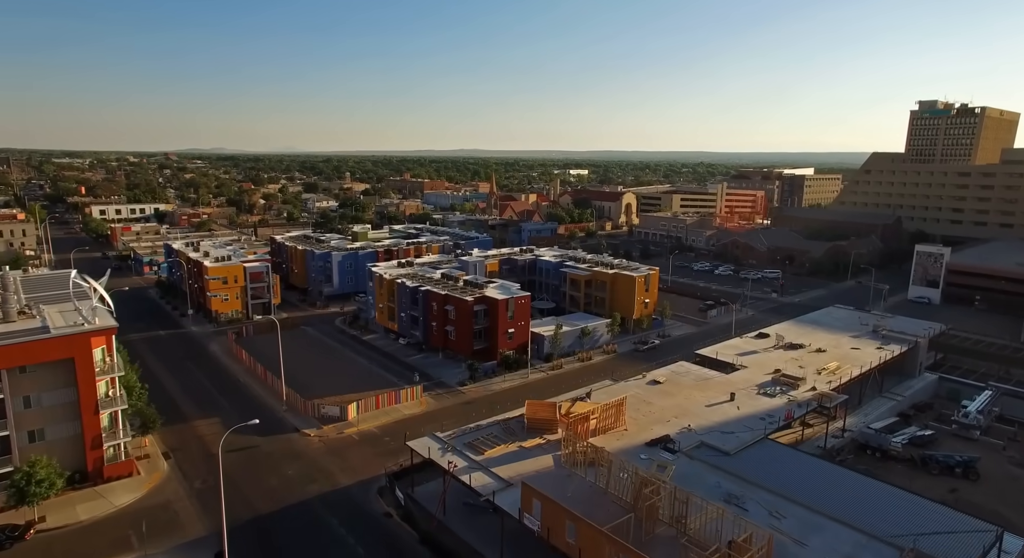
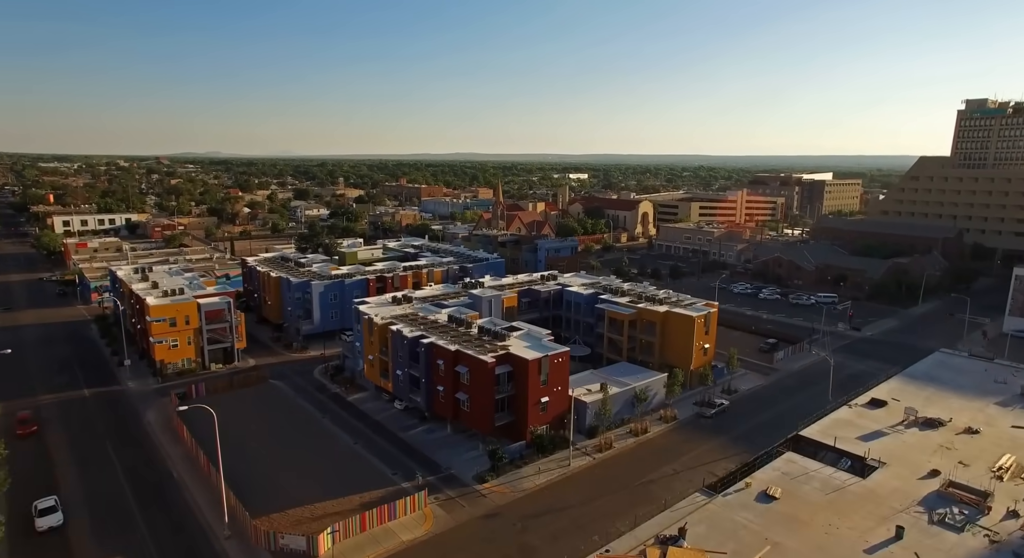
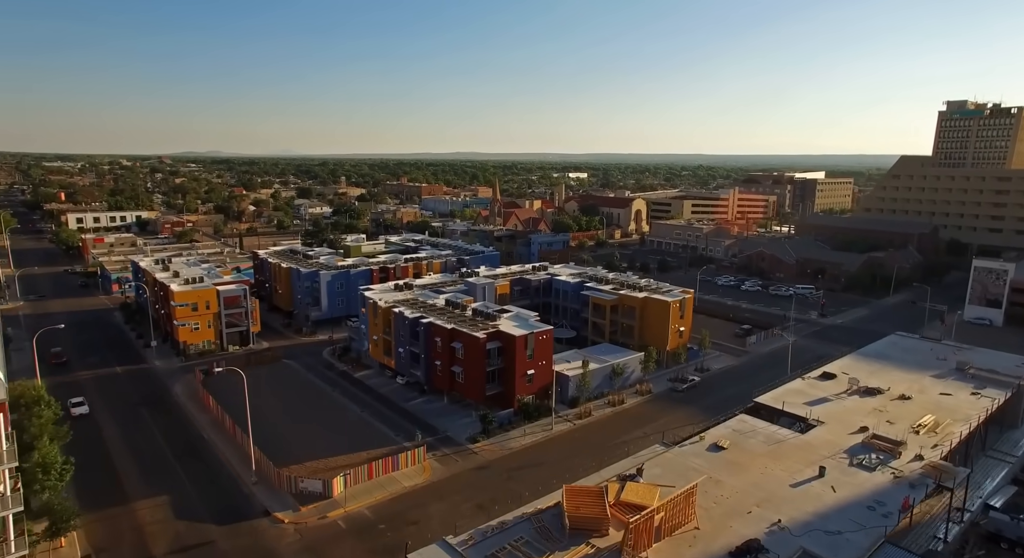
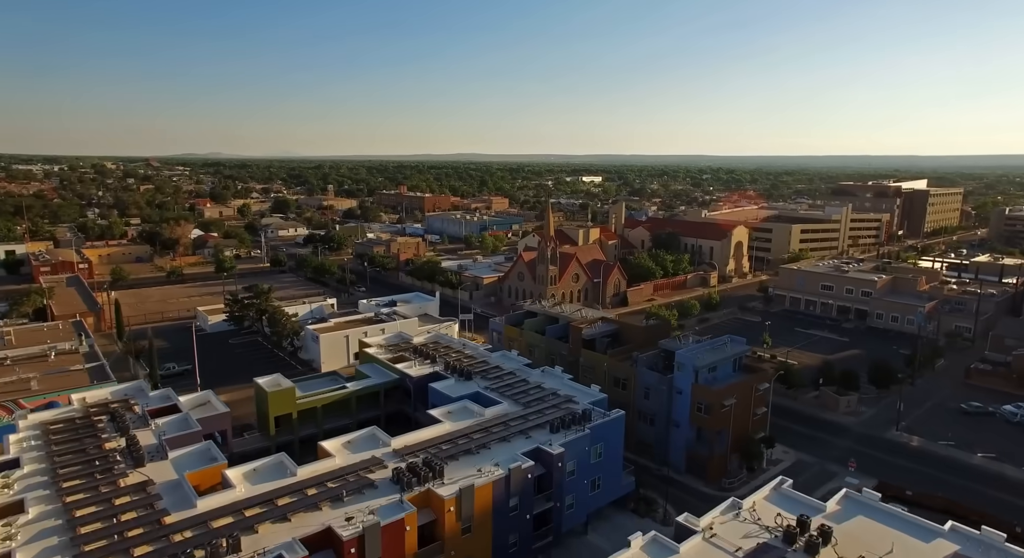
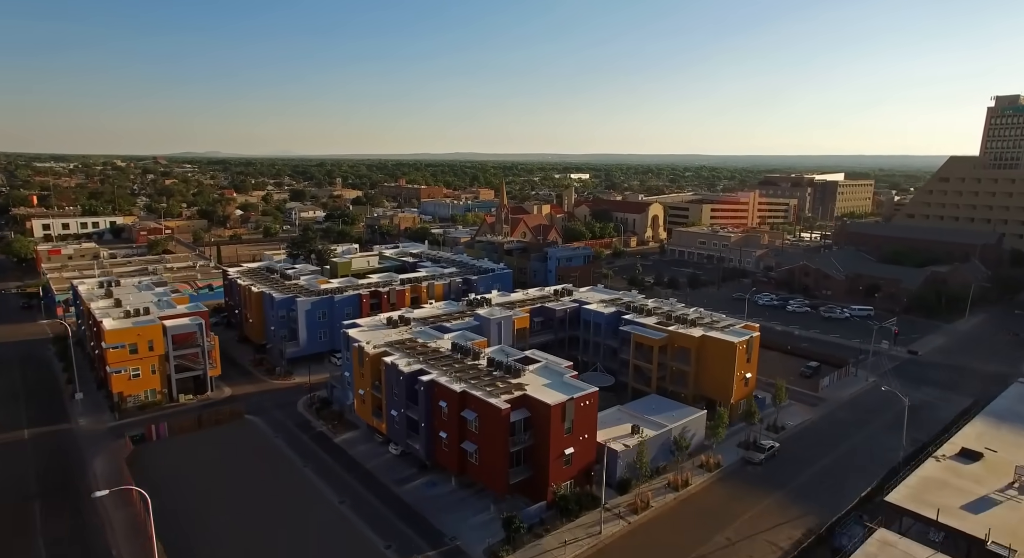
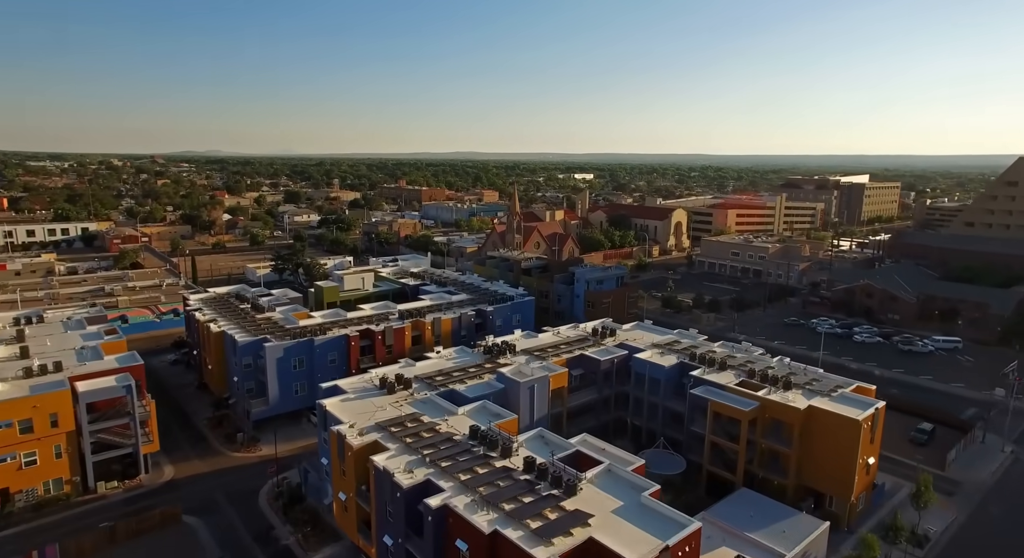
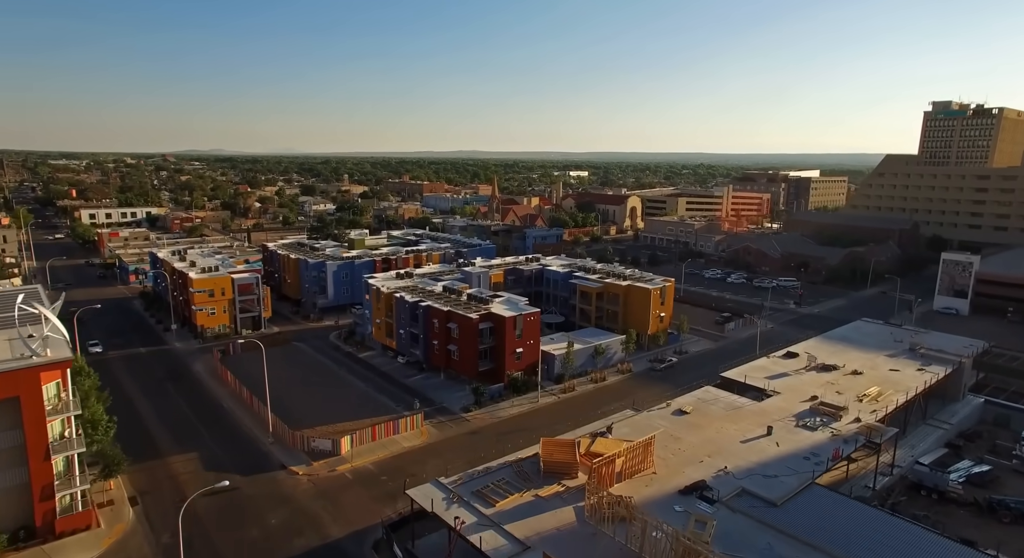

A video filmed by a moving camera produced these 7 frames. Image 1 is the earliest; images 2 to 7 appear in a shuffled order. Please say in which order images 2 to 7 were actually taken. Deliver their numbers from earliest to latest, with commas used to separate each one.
7, 3, 2, 5, 6, 4
